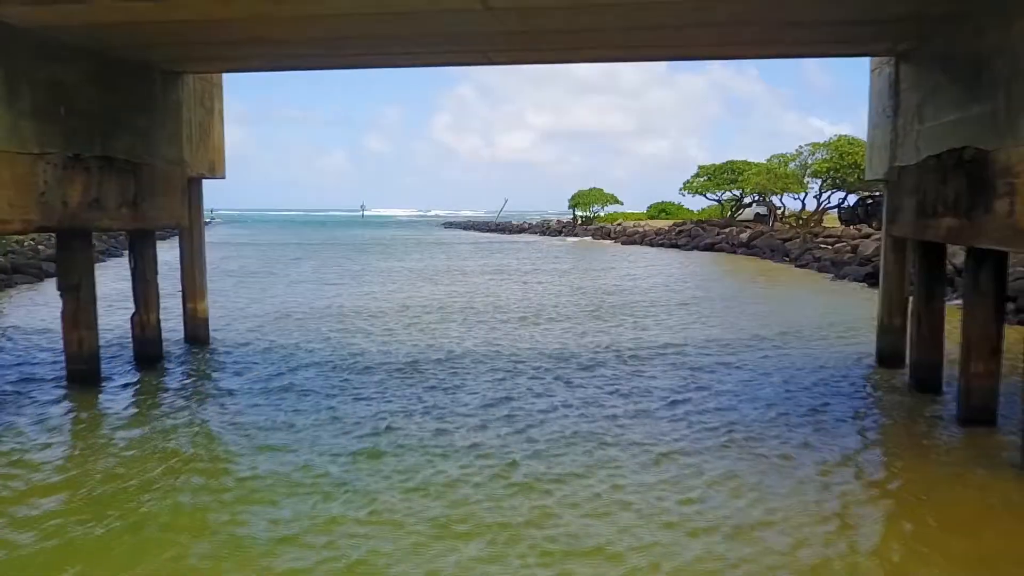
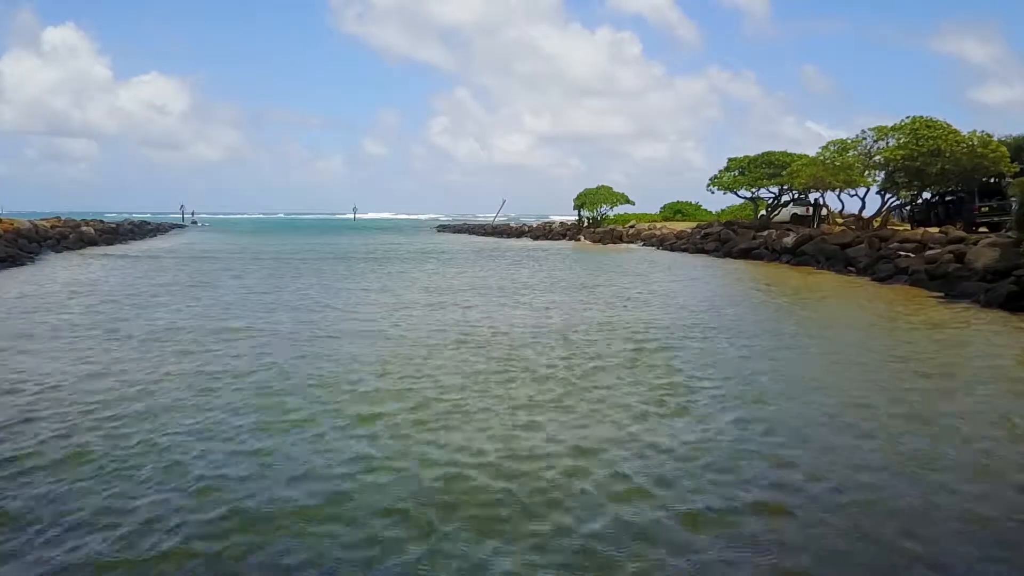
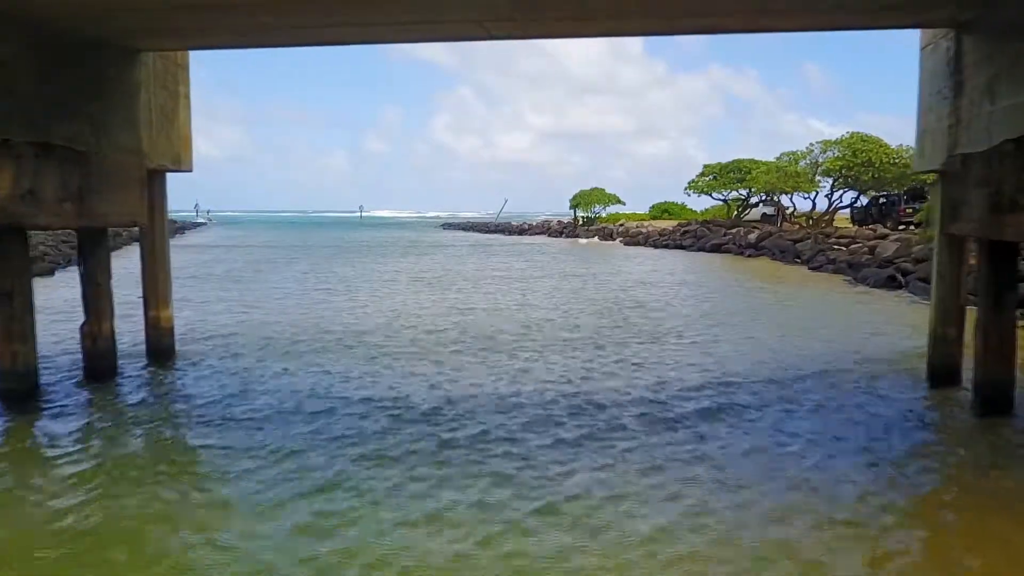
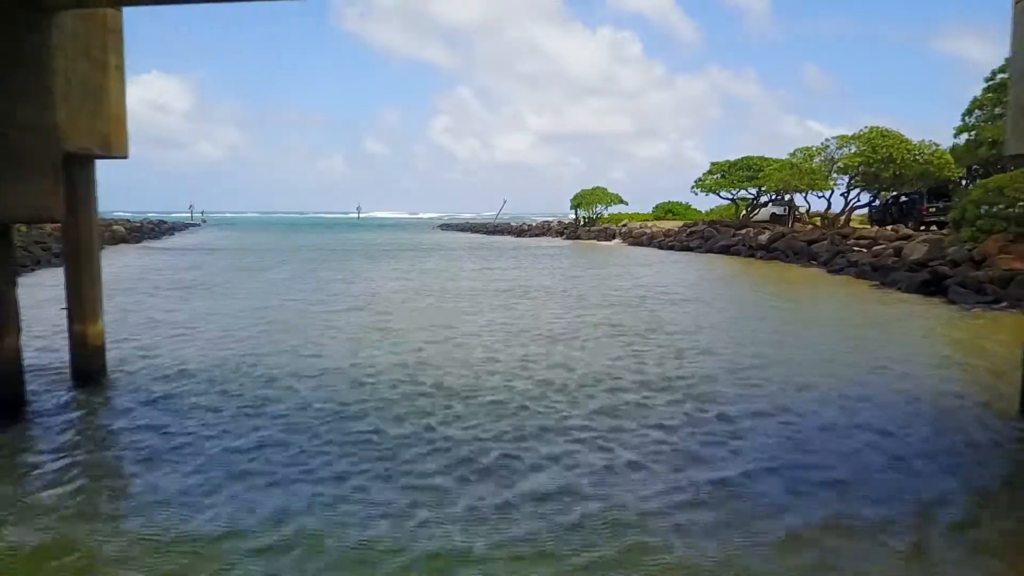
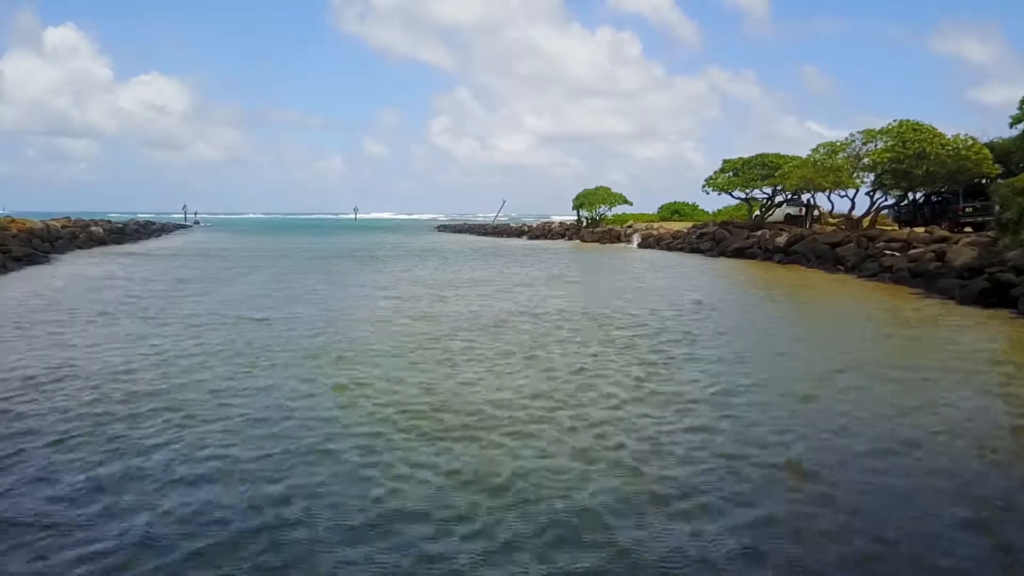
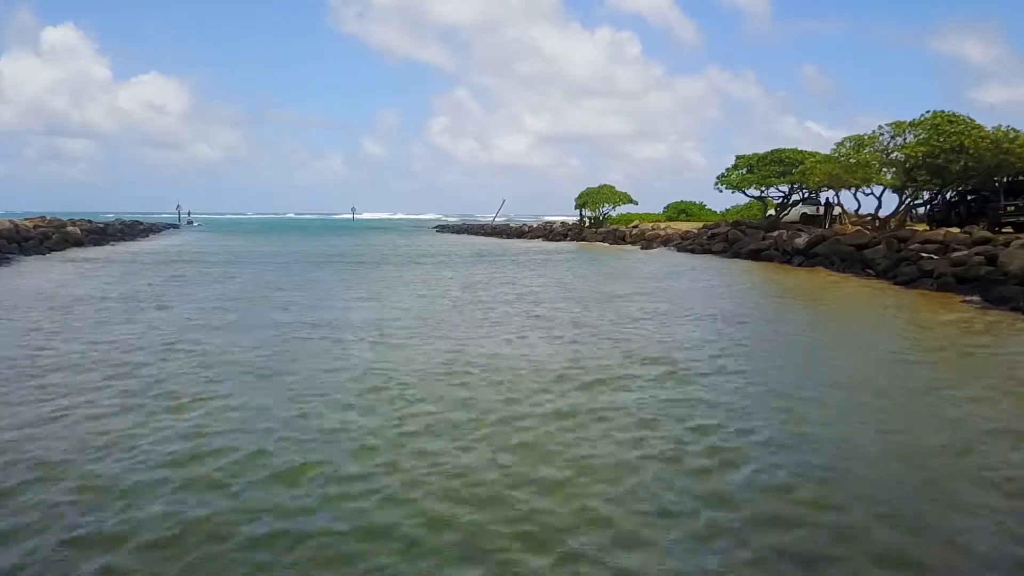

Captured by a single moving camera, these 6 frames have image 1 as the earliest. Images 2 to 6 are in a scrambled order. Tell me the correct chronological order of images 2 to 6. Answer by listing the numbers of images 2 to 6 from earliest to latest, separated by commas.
3, 4, 5, 2, 6
